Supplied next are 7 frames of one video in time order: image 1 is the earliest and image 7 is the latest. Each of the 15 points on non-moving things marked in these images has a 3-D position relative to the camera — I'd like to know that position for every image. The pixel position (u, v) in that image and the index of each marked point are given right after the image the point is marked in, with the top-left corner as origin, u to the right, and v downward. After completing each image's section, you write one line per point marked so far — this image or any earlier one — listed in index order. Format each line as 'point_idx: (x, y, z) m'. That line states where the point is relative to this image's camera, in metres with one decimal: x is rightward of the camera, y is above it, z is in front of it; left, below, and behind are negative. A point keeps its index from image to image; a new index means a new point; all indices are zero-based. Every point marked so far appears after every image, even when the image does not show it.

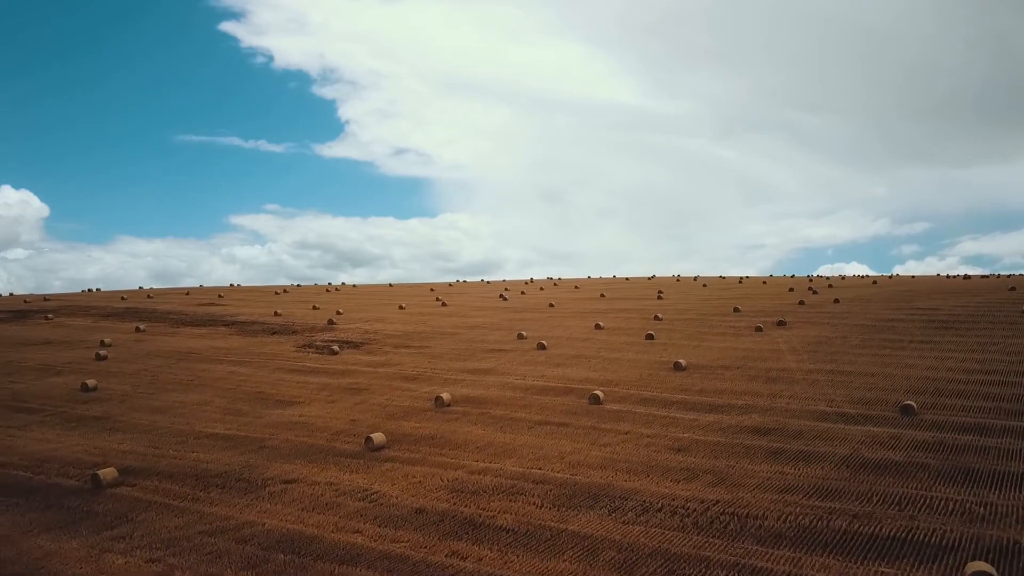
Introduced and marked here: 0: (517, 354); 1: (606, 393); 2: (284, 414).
0: (+0.1, -1.4, +13.7) m
1: (+1.4, -1.7, +10.2) m
2: (-3.2, -1.8, +9.2) m
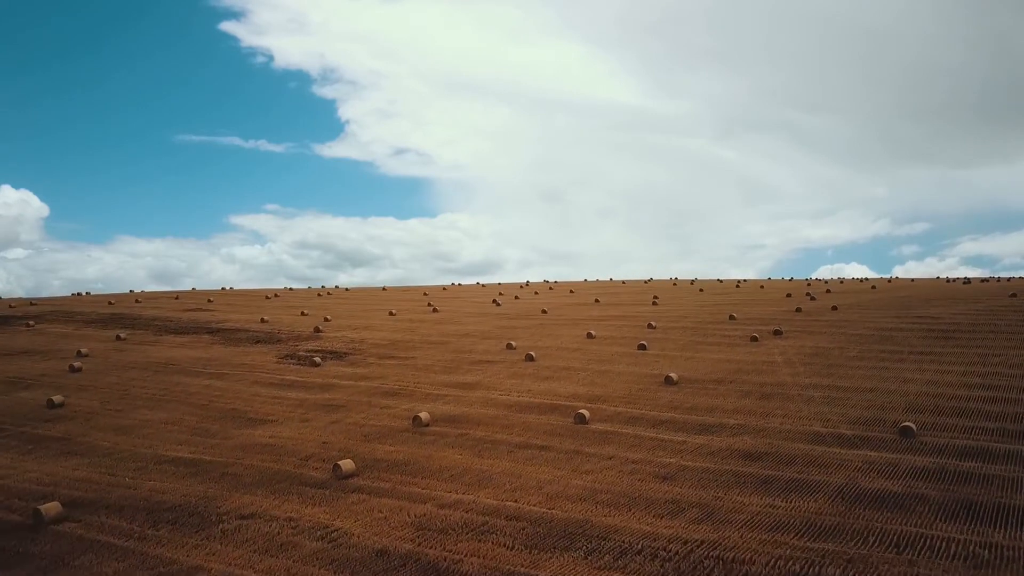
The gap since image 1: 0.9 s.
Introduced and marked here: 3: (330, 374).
0: (-0.2, -1.6, +13.3) m
1: (+1.2, -1.9, +9.8) m
2: (-3.4, -2.0, +8.8) m
3: (-3.6, -1.7, +12.7) m
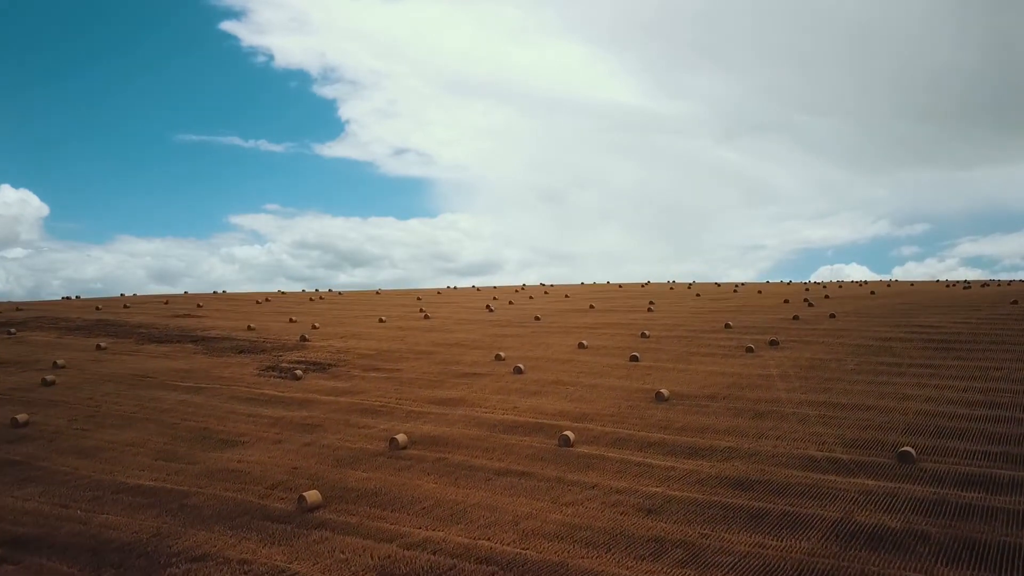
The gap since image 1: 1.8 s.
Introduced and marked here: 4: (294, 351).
0: (-0.4, -1.8, +12.9) m
1: (+0.9, -2.1, +9.4) m
2: (-3.7, -2.2, +8.4) m
3: (-3.8, -1.9, +12.3) m
4: (-5.4, -1.6, +16.1) m
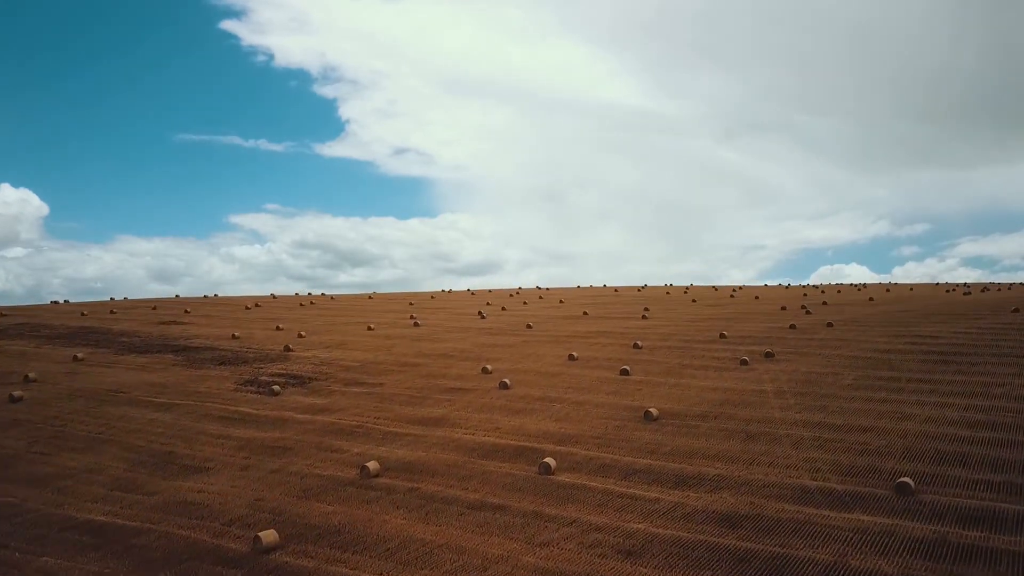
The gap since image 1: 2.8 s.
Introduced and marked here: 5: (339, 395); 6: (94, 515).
0: (-0.7, -2.1, +12.4) m
1: (+0.7, -2.3, +8.9) m
2: (-4.0, -2.4, +7.9) m
3: (-4.1, -2.2, +11.9) m
4: (-5.7, -1.8, +15.7) m
5: (-3.3, -2.1, +12.6) m
6: (-4.5, -2.5, +7.1) m
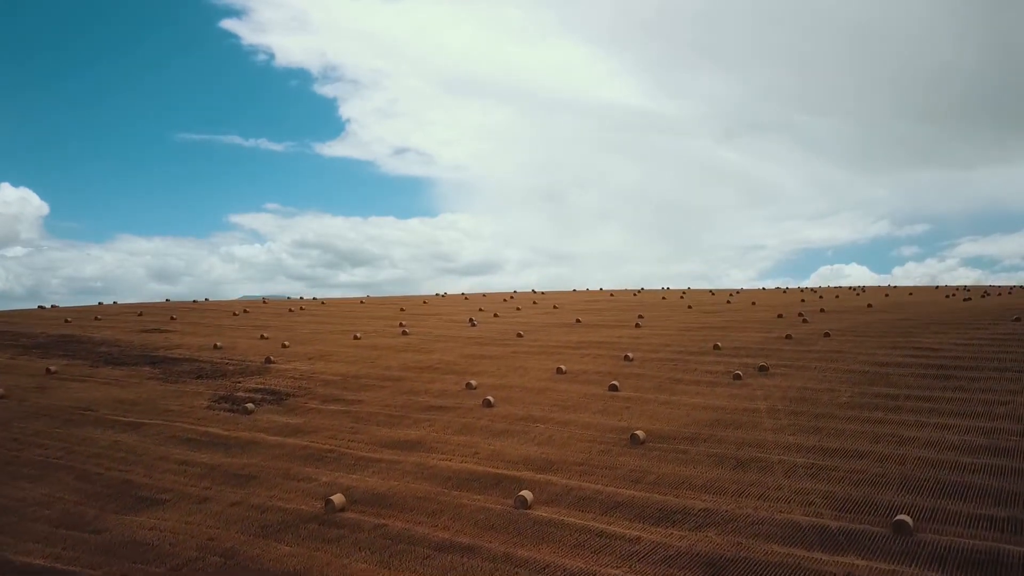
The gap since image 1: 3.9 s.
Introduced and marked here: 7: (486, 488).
0: (-1.0, -2.3, +11.9) m
1: (+0.3, -2.6, +8.5) m
2: (-4.3, -2.7, +7.4) m
3: (-4.4, -2.4, +11.4) m
4: (-6.0, -2.1, +15.2) m
5: (-3.7, -2.3, +12.1) m
6: (-4.9, -2.7, +6.6) m
7: (-0.3, -2.6, +8.6) m
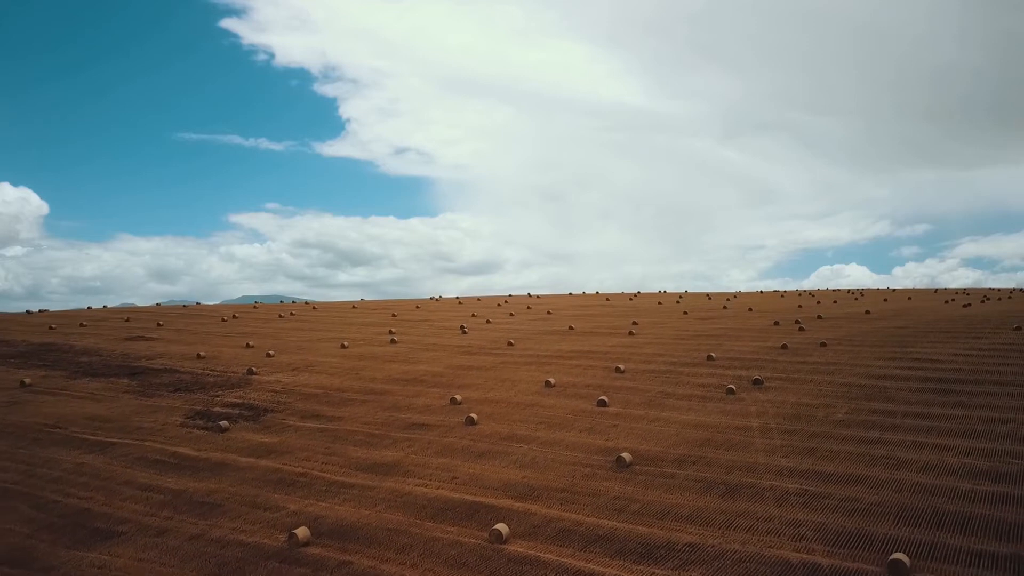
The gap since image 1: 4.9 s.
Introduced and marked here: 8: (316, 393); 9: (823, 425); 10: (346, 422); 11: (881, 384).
0: (-1.3, -2.6, +11.5) m
1: (0.0, -2.8, +8.0) m
2: (-4.6, -2.9, +7.0) m
3: (-4.7, -2.7, +11.0) m
4: (-6.3, -2.3, +14.8) m
5: (-4.0, -2.6, +11.7) m
6: (-5.2, -3.0, +6.2) m
7: (-0.6, -2.9, +8.1) m
8: (-4.3, -2.3, +14.5) m
9: (+5.7, -2.5, +11.9) m
10: (-3.1, -2.5, +12.3) m
11: (+8.2, -2.1, +14.5) m
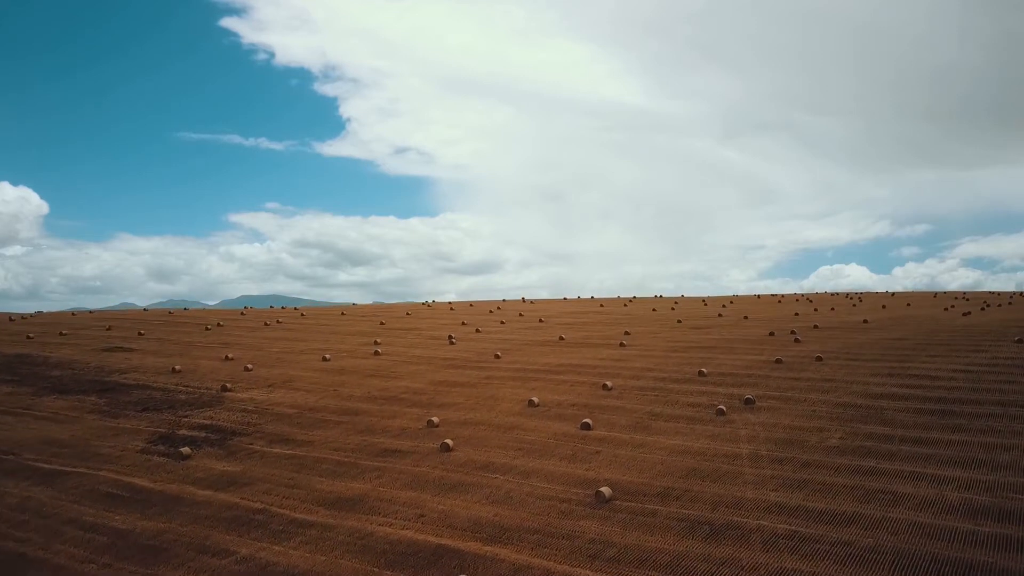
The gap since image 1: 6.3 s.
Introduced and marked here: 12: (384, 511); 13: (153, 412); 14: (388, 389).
0: (-1.7, -2.9, +10.9) m
1: (-0.4, -3.2, +7.4) m
2: (-5.0, -3.3, +6.4) m
3: (-5.1, -3.0, +10.4) m
4: (-6.7, -2.7, +14.2) m
5: (-4.4, -2.9, +11.1) m
6: (-5.6, -3.3, +5.6) m
7: (-1.0, -3.2, +7.5) m
8: (-4.7, -2.7, +13.9) m
9: (+5.3, -2.8, +11.3) m
10: (-3.5, -2.9, +11.7) m
11: (+7.8, -2.5, +13.9) m
12: (-1.7, -3.1, +9.1) m
13: (-7.7, -2.7, +14.1) m
14: (-3.0, -2.5, +16.0) m
